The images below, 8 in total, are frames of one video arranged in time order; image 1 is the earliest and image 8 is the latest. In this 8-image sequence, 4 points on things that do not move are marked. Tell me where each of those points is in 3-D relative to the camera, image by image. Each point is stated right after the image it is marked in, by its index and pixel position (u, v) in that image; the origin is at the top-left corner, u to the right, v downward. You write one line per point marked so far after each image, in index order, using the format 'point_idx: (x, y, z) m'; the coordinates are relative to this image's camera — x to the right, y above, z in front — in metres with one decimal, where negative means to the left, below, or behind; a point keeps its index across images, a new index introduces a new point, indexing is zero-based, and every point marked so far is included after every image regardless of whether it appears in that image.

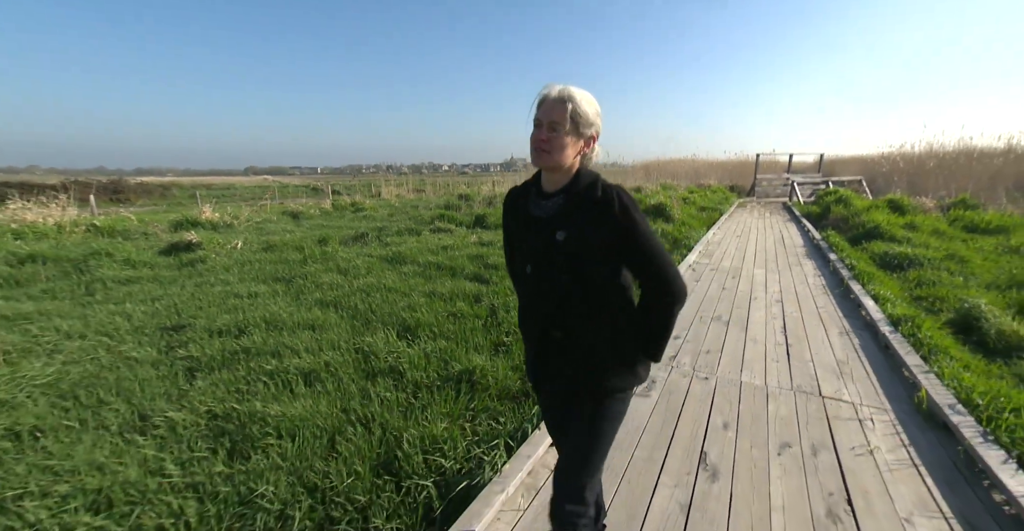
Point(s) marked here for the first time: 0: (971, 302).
0: (+4.1, -0.4, +3.6) m
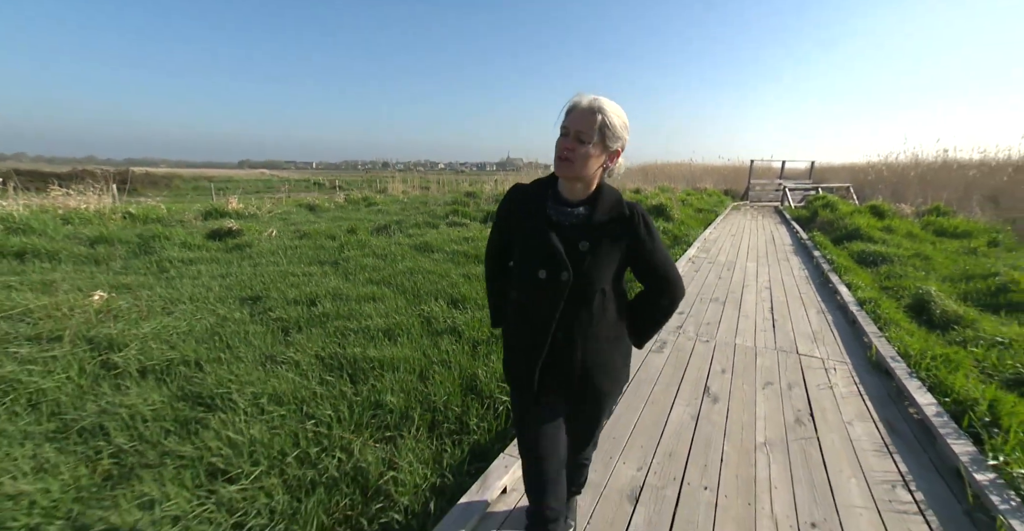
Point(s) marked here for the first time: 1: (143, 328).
0: (+4.4, -0.3, +4.4) m
1: (-2.9, -0.5, +3.1) m
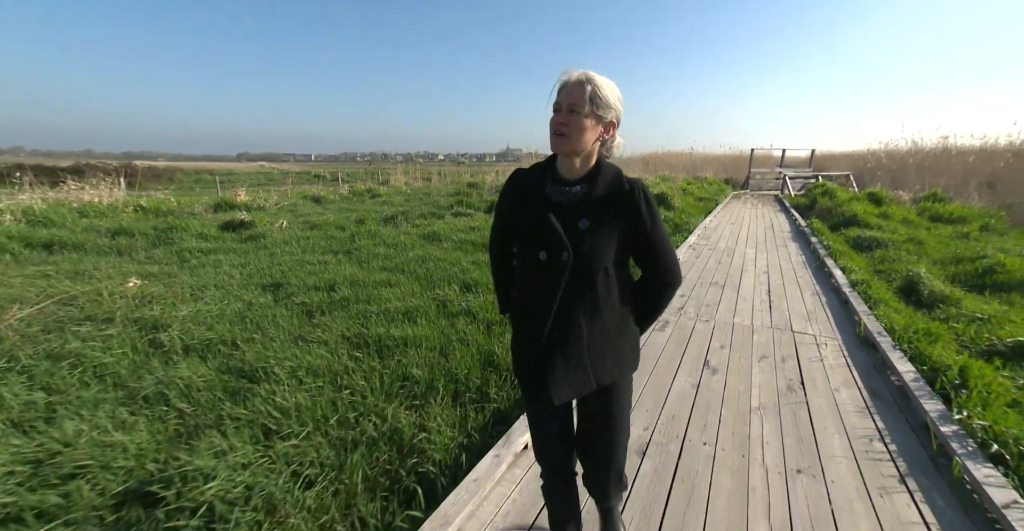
0: (+4.5, -0.1, +4.6) m
1: (-2.7, -0.4, +3.4) m
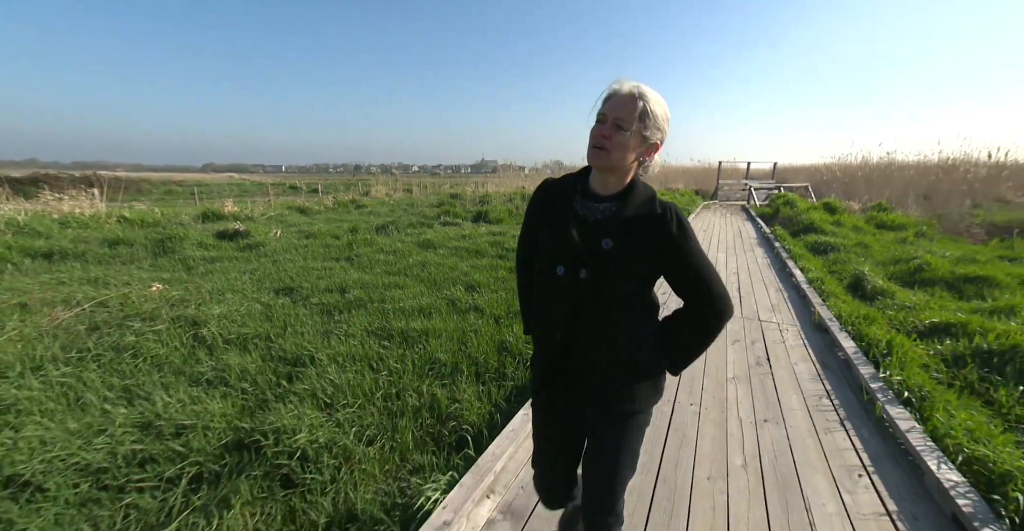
0: (+4.5, -0.1, +5.3) m
1: (-2.7, -0.4, +3.6) m
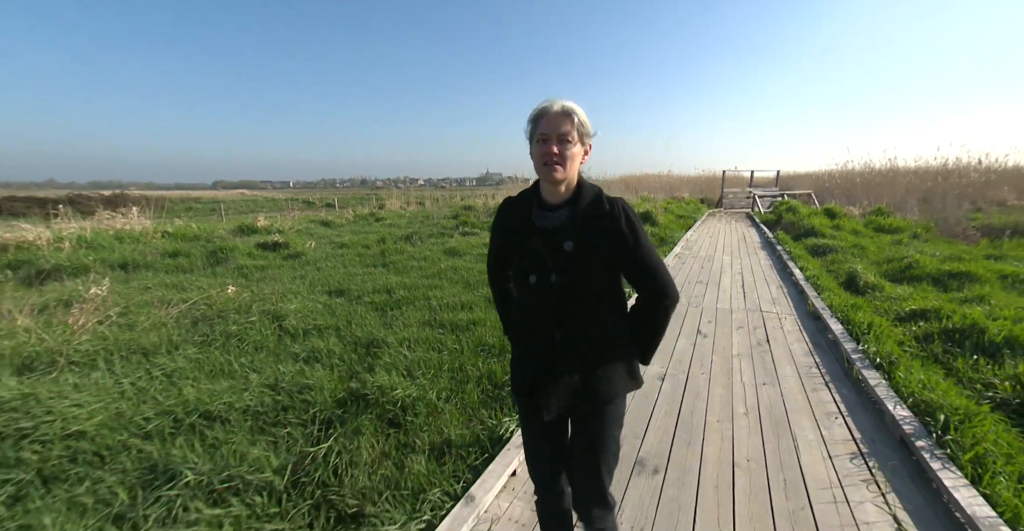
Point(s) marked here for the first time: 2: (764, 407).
0: (+4.9, 0.0, +5.8) m
1: (-2.3, -0.5, +4.2) m
2: (+1.6, -0.9, +2.6) m
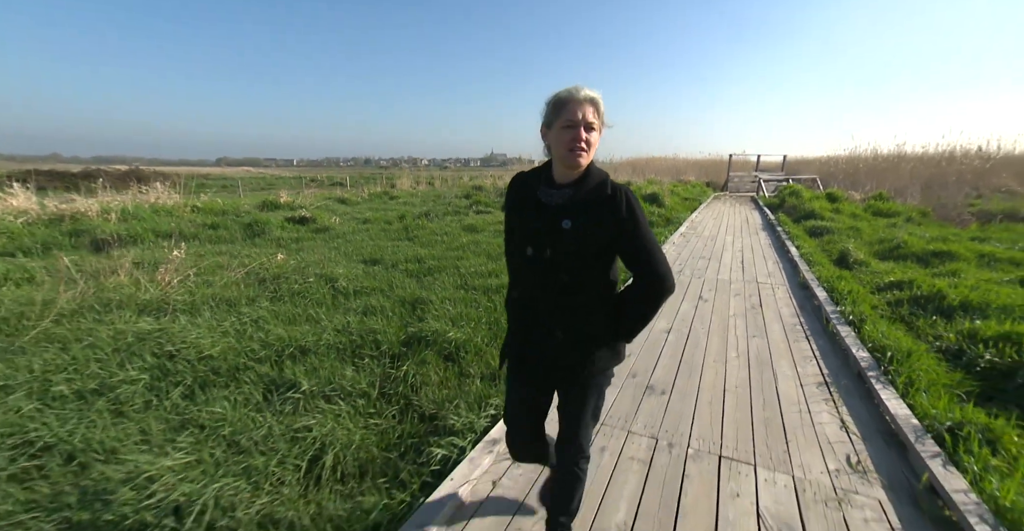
0: (+5.1, +0.3, +6.3) m
1: (-2.1, -0.1, +4.8) m
2: (+1.9, -0.7, +3.2) m
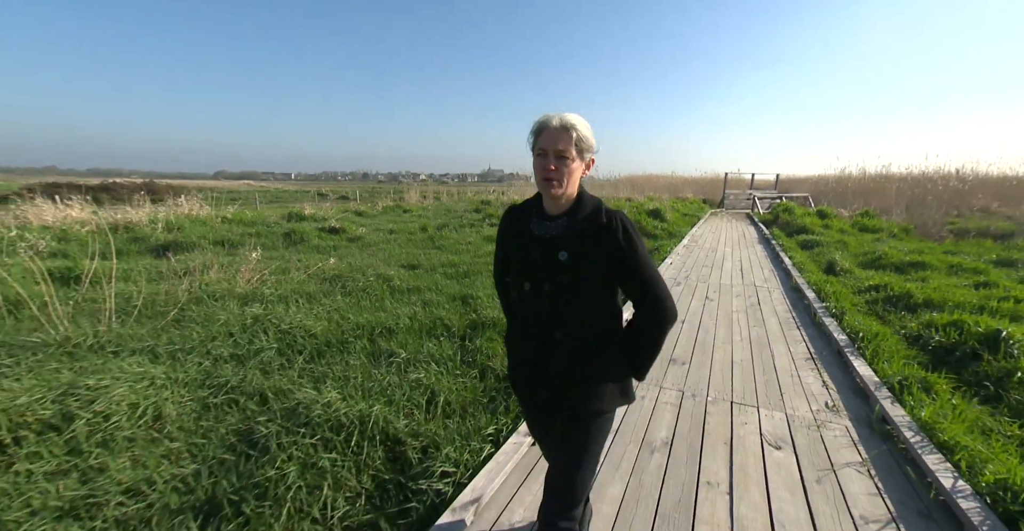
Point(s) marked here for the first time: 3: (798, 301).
0: (+5.5, +0.1, +7.0) m
1: (-1.7, -0.1, +5.5) m
2: (+2.3, -0.7, +3.9) m
3: (+3.5, -0.5, +5.0) m
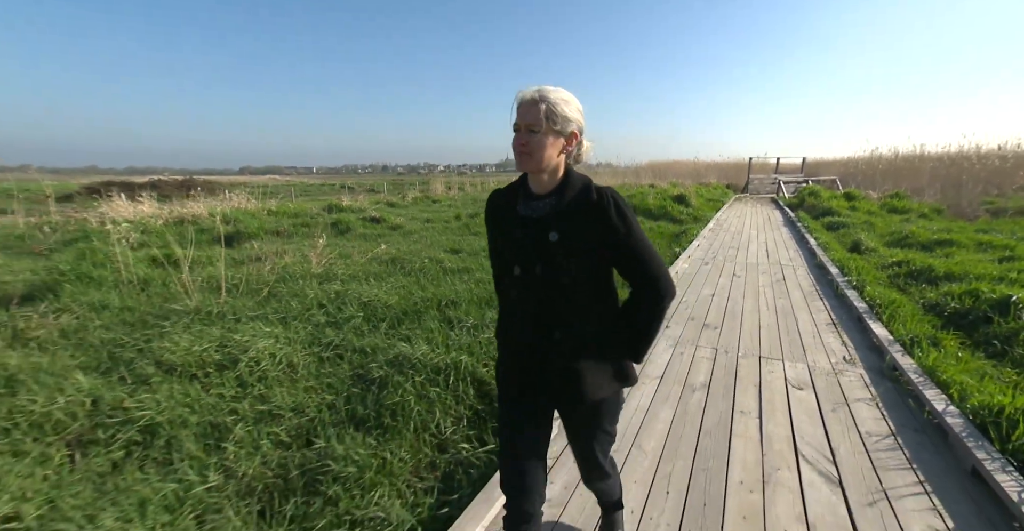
0: (+6.2, +0.5, +7.2) m
1: (-1.1, +0.1, +6.0) m
2: (+2.8, -0.4, +4.2) m
3: (+4.1, -0.2, +5.3) m
